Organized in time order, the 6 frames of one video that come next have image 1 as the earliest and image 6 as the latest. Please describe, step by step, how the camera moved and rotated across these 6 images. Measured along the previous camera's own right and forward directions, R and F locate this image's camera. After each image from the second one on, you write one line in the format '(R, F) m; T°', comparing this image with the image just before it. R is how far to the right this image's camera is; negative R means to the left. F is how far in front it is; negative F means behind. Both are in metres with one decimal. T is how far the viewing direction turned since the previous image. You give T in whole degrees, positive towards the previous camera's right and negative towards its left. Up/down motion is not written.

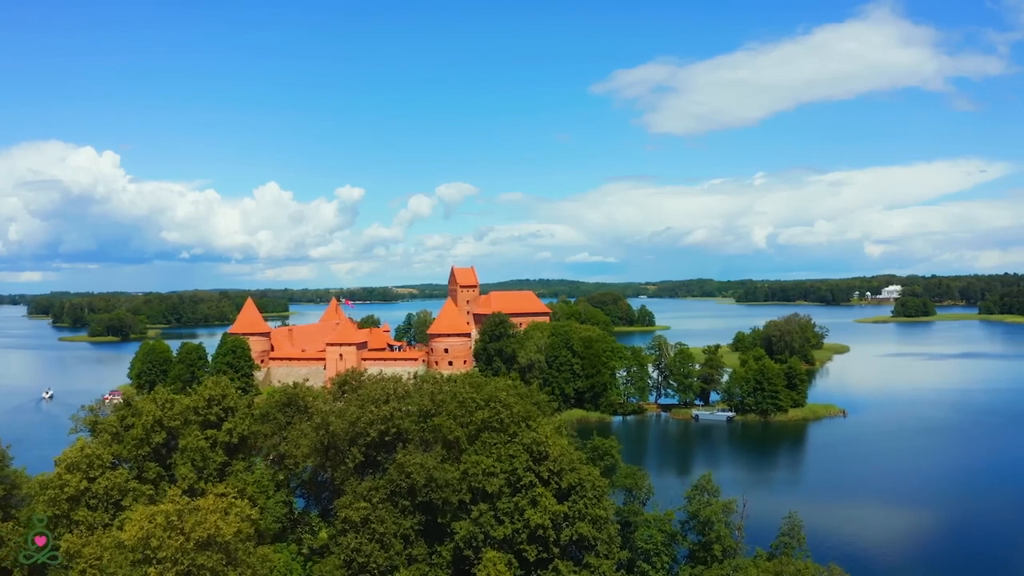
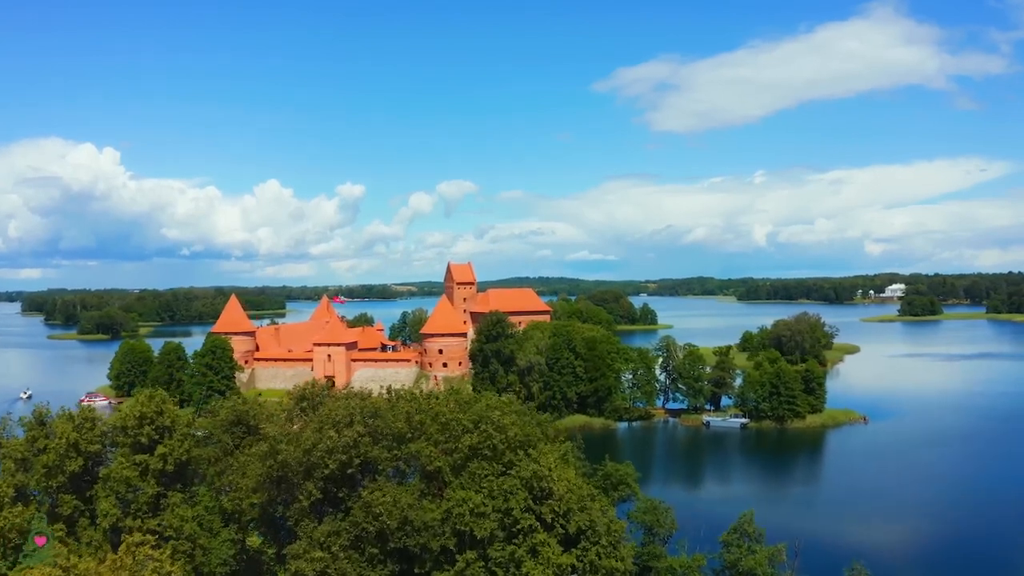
(+0.1, +3.2) m; 0°
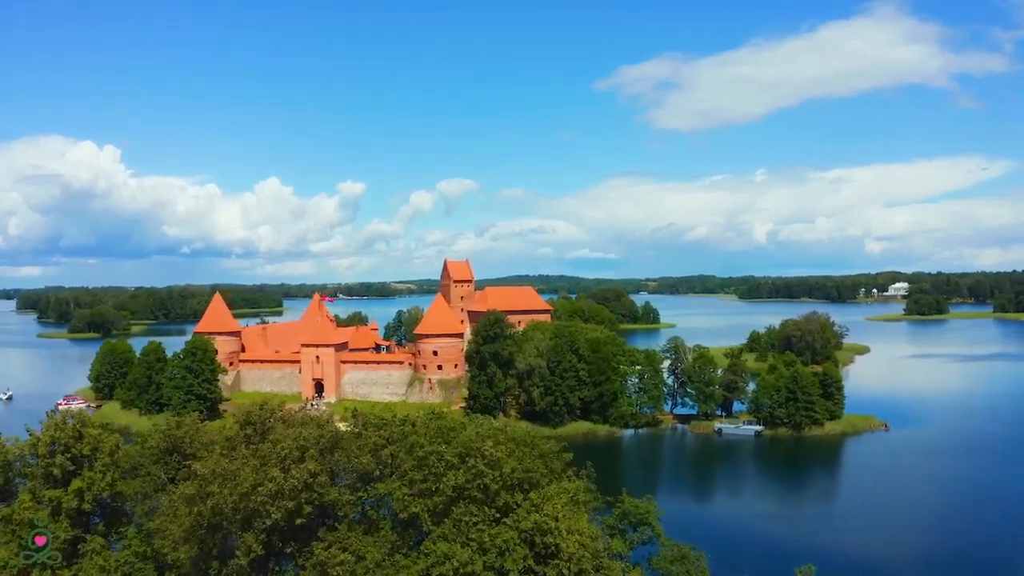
(+0.1, +2.8) m; 0°
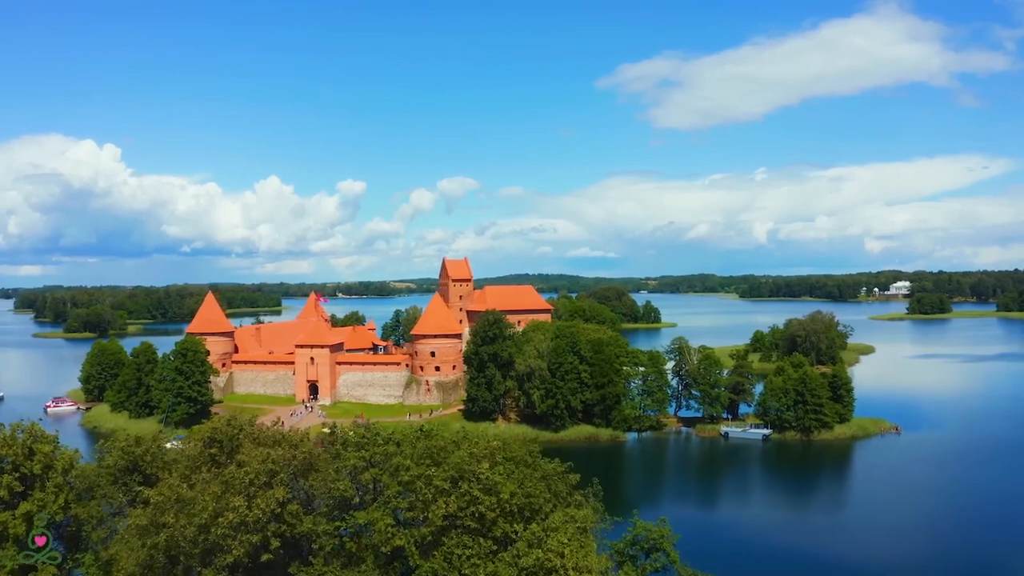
(0.0, +1.3) m; 0°
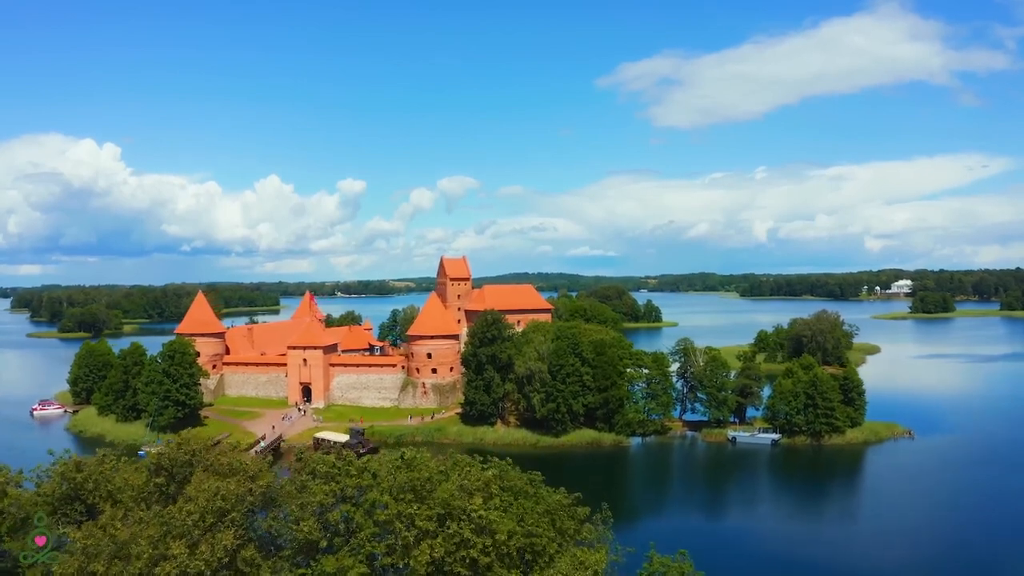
(0.0, +1.5) m; 0°
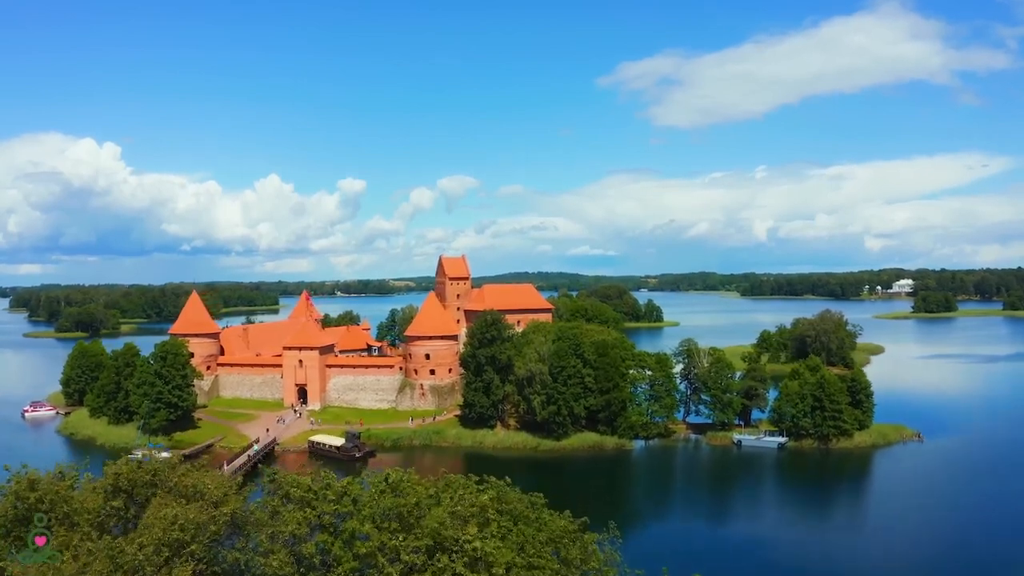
(0.0, +0.9) m; 0°
